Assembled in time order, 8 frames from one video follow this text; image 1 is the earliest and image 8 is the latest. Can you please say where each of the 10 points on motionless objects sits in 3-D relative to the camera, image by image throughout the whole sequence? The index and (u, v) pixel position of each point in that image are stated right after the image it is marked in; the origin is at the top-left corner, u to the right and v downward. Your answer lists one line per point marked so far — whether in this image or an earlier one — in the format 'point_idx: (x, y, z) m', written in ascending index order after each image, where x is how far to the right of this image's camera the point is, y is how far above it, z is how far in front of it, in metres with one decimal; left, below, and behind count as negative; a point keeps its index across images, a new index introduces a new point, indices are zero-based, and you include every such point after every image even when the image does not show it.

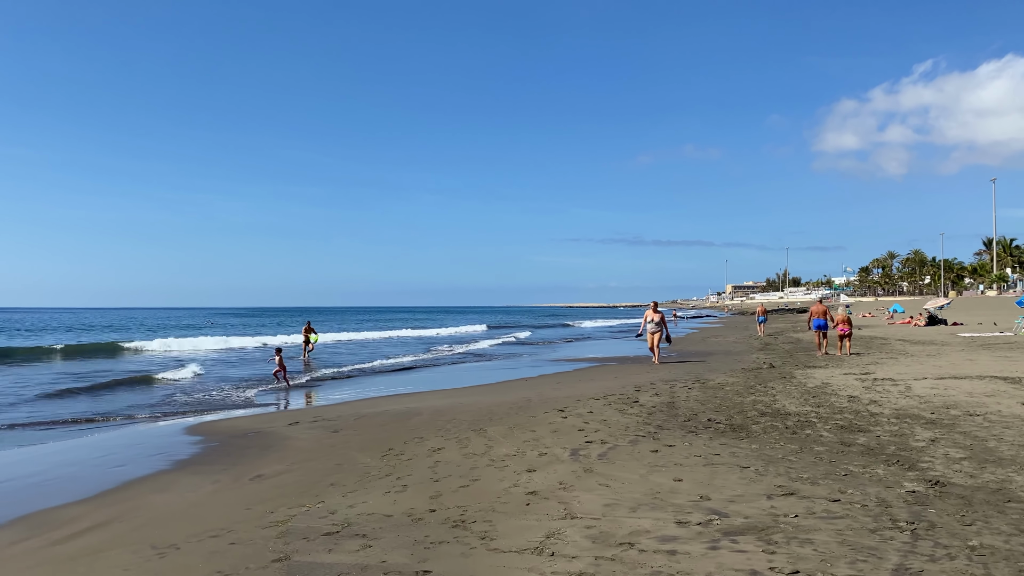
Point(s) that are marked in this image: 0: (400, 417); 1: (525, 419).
0: (-1.6, -1.9, +8.6) m
1: (+0.2, -1.8, +7.7) m
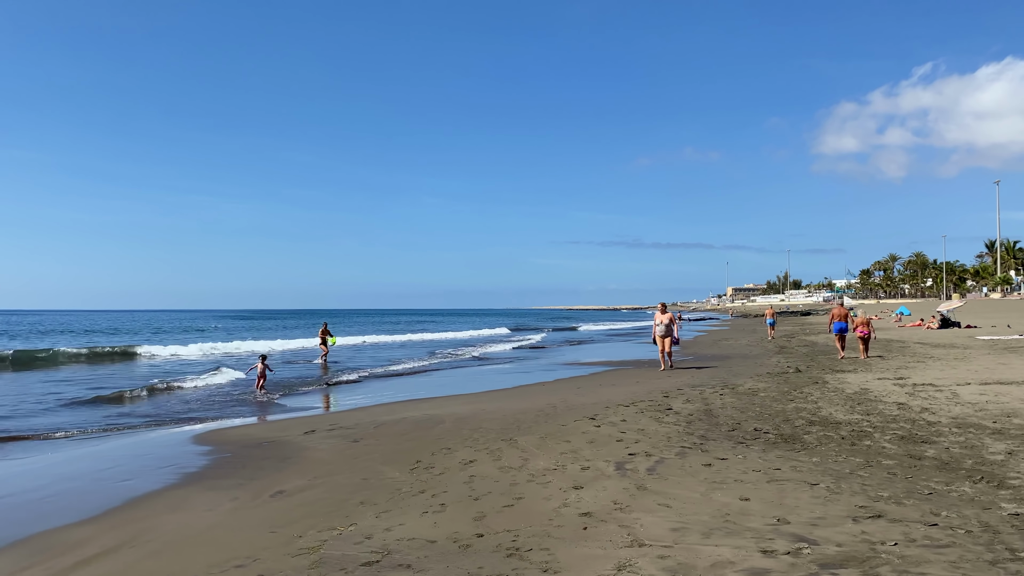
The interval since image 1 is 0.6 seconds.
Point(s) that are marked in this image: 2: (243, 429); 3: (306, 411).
0: (-1.2, -1.9, +8.2) m
1: (+0.5, -1.8, +7.3) m
2: (-4.1, -2.1, +9.0) m
3: (-3.8, -2.4, +11.5) m
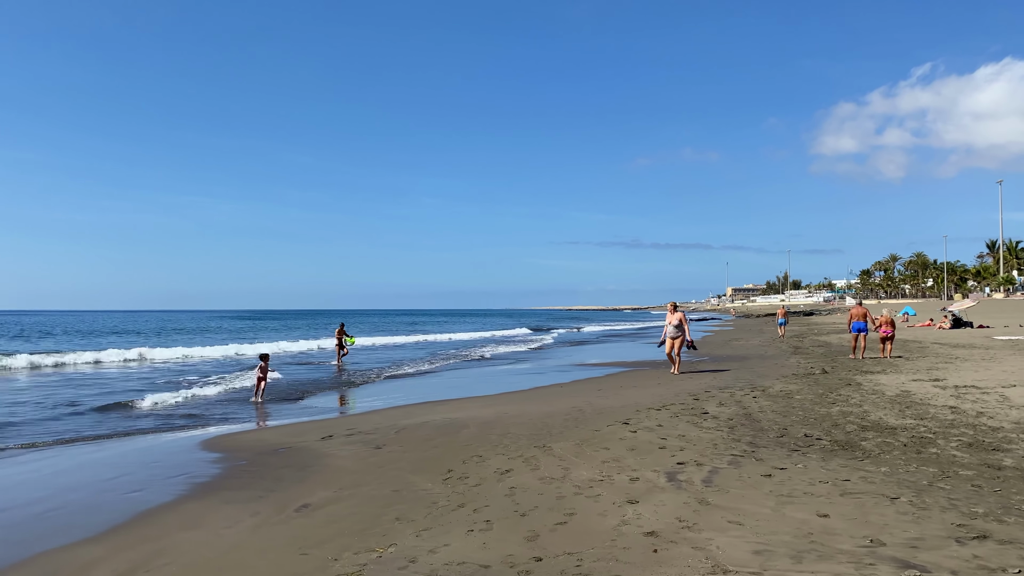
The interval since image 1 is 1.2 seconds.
0: (-0.9, -1.9, +7.8) m
1: (+0.9, -1.8, +6.9) m
2: (-3.7, -2.1, +8.5) m
3: (-3.4, -2.4, +11.1) m
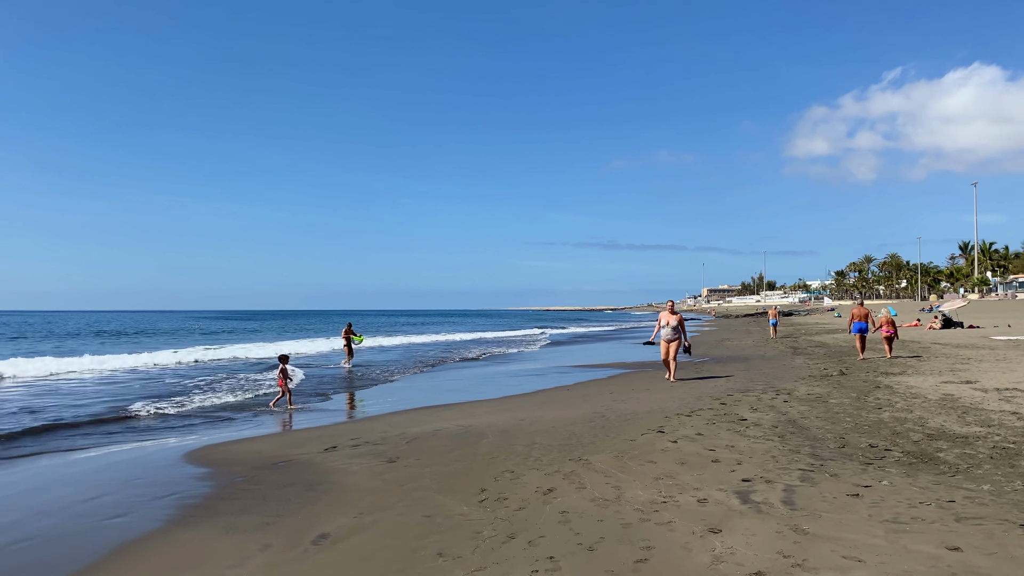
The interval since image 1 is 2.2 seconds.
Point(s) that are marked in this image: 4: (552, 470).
0: (-0.6, -1.8, +7.0) m
1: (+1.2, -1.7, +6.2) m
2: (-3.4, -2.1, +7.7) m
3: (-3.2, -2.3, +10.2) m
4: (+0.4, -1.7, +5.5) m
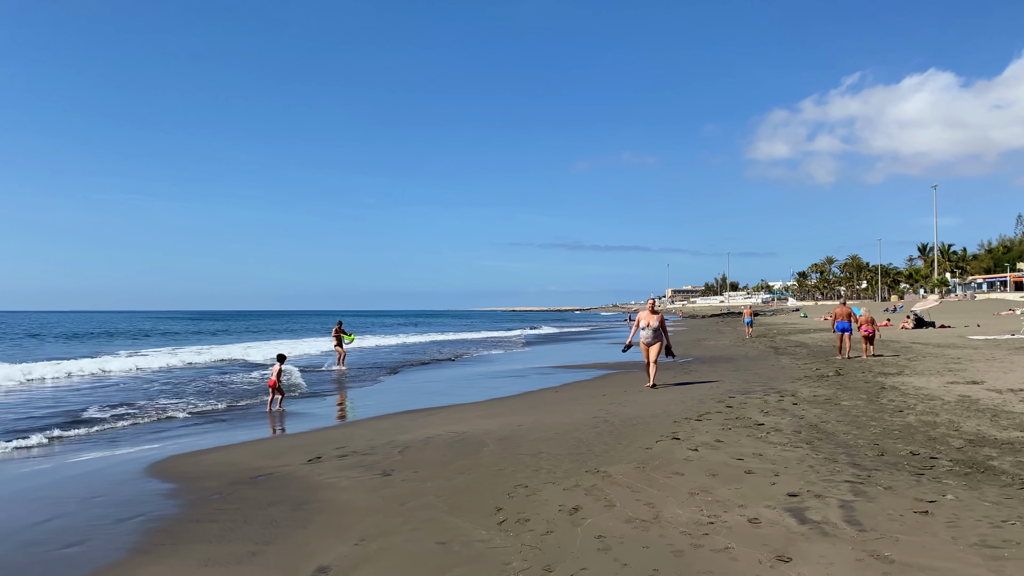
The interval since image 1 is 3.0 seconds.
0: (-0.5, -1.8, +6.4) m
1: (+1.3, -1.6, +5.7) m
2: (-3.4, -2.0, +6.9) m
3: (-3.3, -2.3, +9.5) m
4: (+0.5, -1.6, +4.9) m
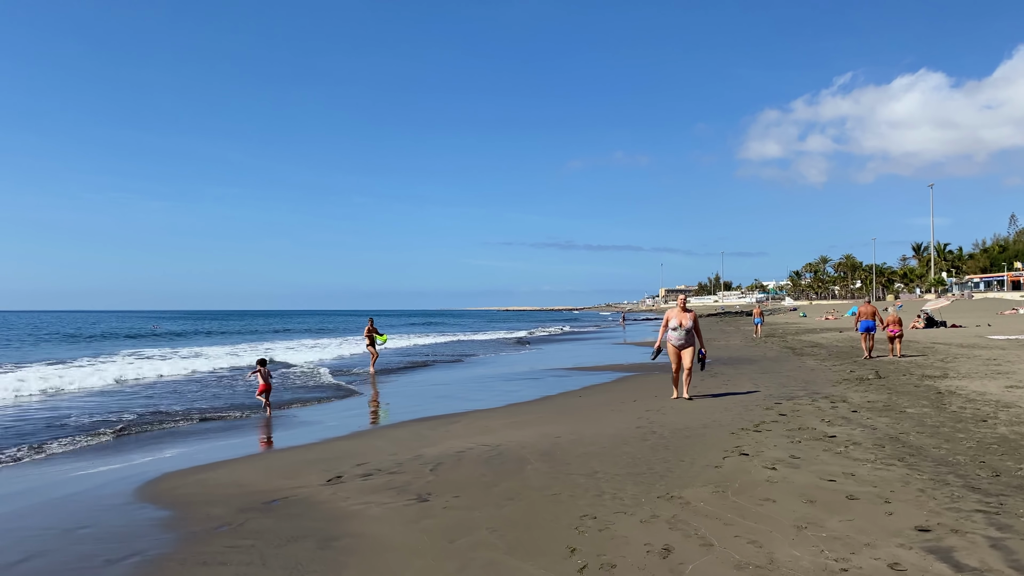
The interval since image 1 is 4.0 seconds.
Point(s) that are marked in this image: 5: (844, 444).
0: (-0.1, -1.7, +5.7) m
1: (+1.8, -1.6, +4.9) m
2: (-3.0, -1.9, +6.2) m
3: (-2.9, -2.2, +8.7) m
4: (+1.0, -1.6, +4.2) m
5: (+3.4, -1.6, +6.0) m
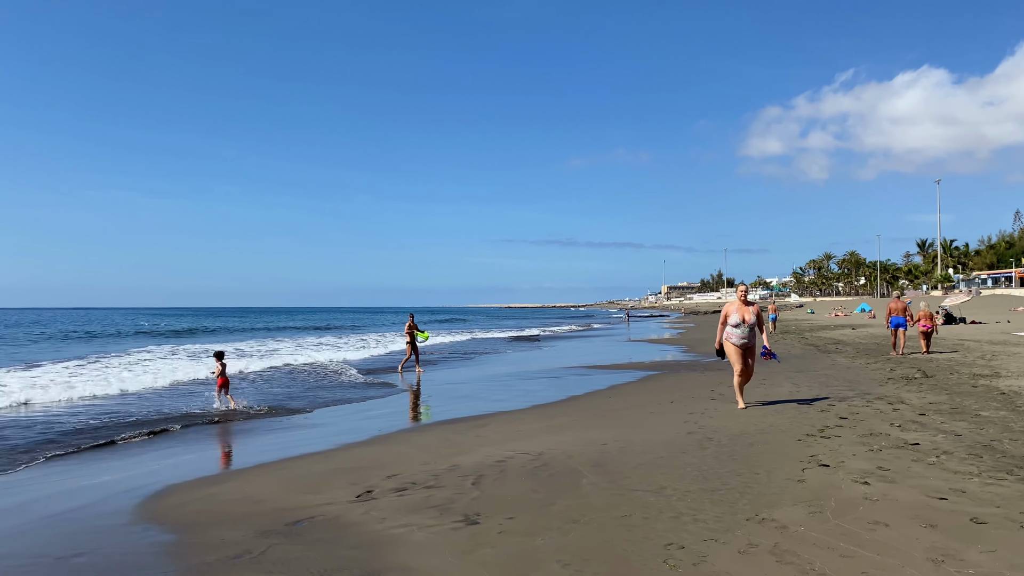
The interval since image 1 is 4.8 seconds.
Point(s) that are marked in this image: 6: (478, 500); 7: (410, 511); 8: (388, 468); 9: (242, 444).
0: (+0.4, -1.7, +5.0) m
1: (+2.2, -1.5, +4.3) m
2: (-2.5, -1.9, +5.6) m
3: (-2.5, -2.1, +8.1) m
4: (+1.4, -1.5, +3.6) m
5: (+3.8, -1.5, +5.4) m
6: (-0.3, -1.7, +4.6) m
7: (-0.8, -1.7, +4.5) m
8: (-1.2, -1.8, +5.8) m
9: (-3.9, -2.2, +8.1) m
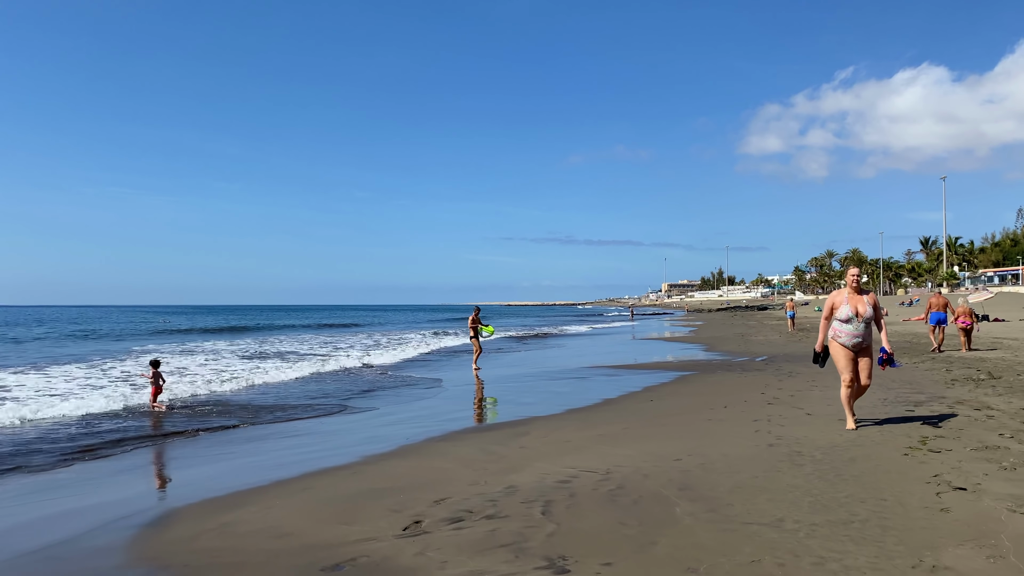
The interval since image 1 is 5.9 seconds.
0: (+0.9, -1.6, +4.2) m
1: (+2.8, -1.4, +3.5) m
2: (-2.0, -1.8, +4.7) m
3: (-1.9, -2.1, +7.3) m
4: (+1.9, -1.5, +2.7) m
5: (+4.4, -1.4, +4.5) m
6: (+0.3, -1.6, +3.8) m
7: (-0.2, -1.6, +3.6) m
8: (-0.7, -1.7, +5.0) m
9: (-3.3, -2.1, +7.3) m
